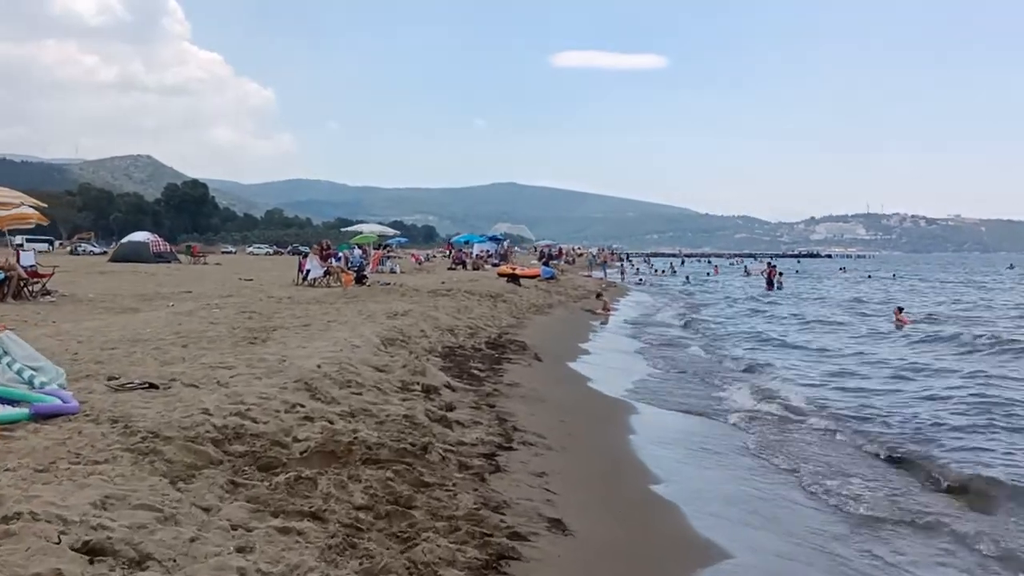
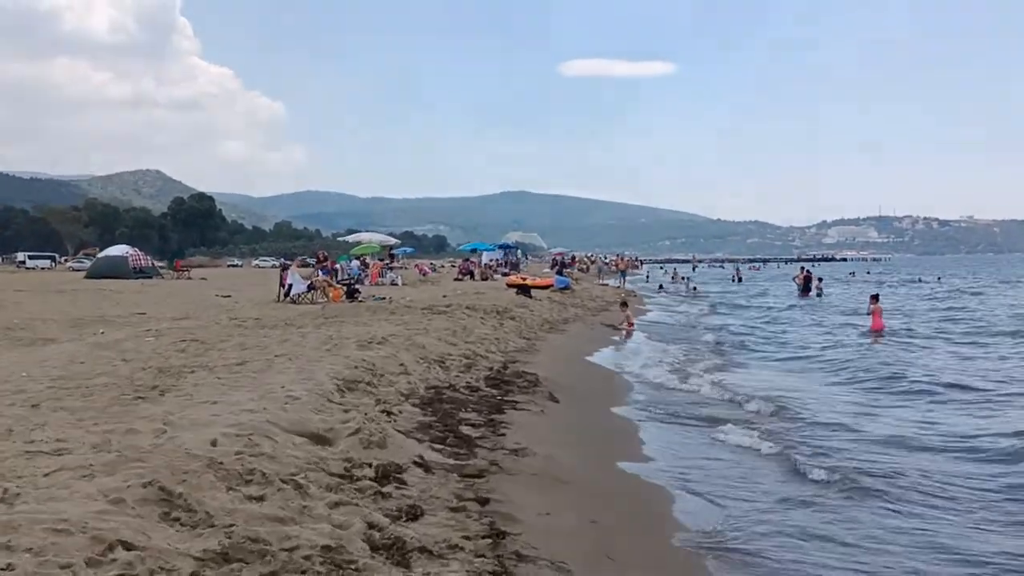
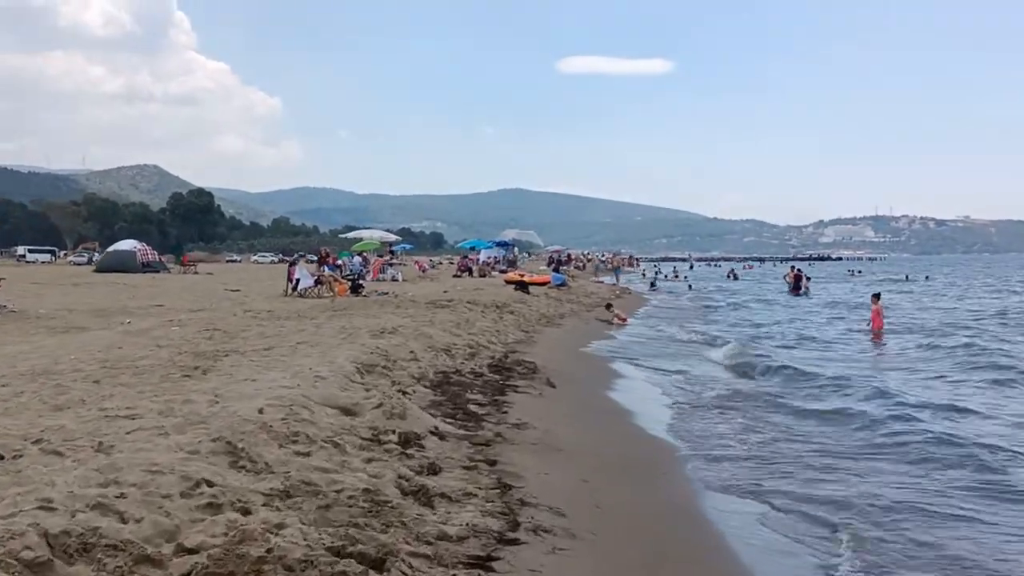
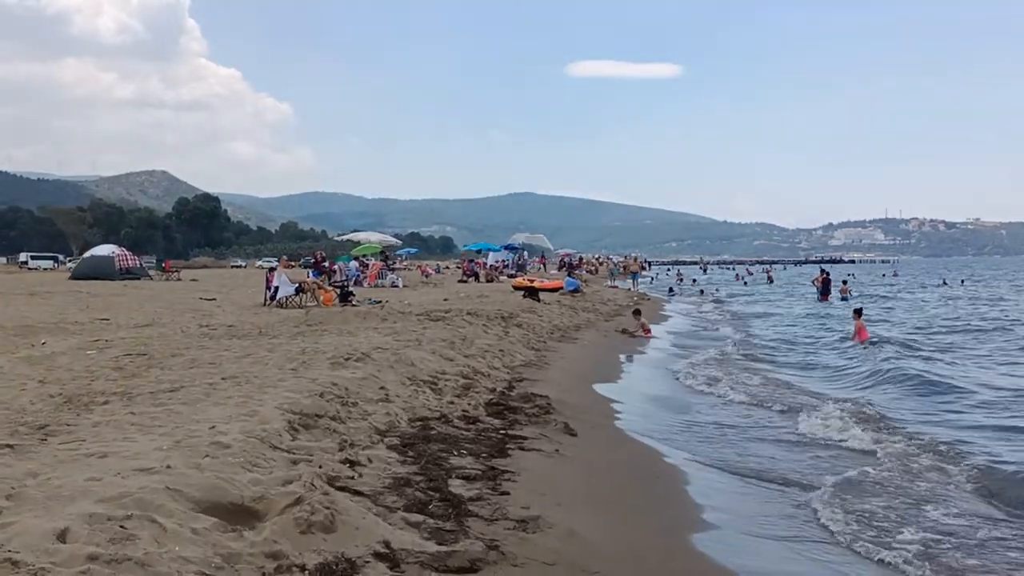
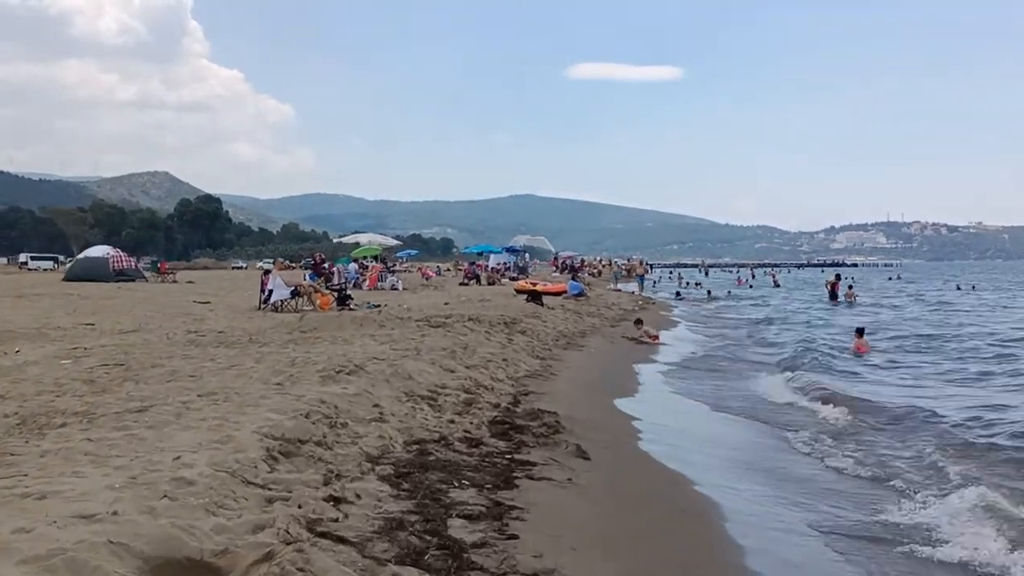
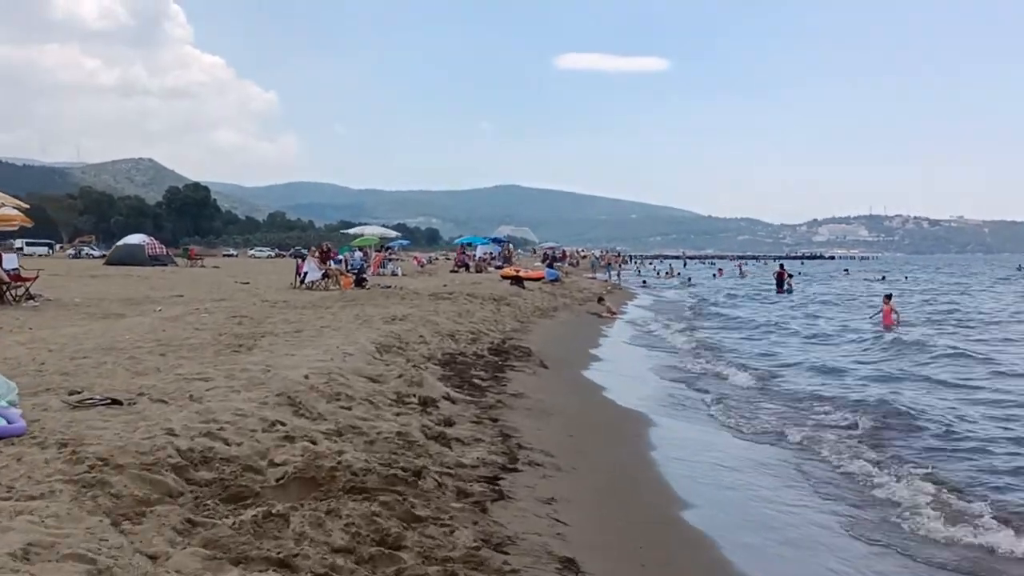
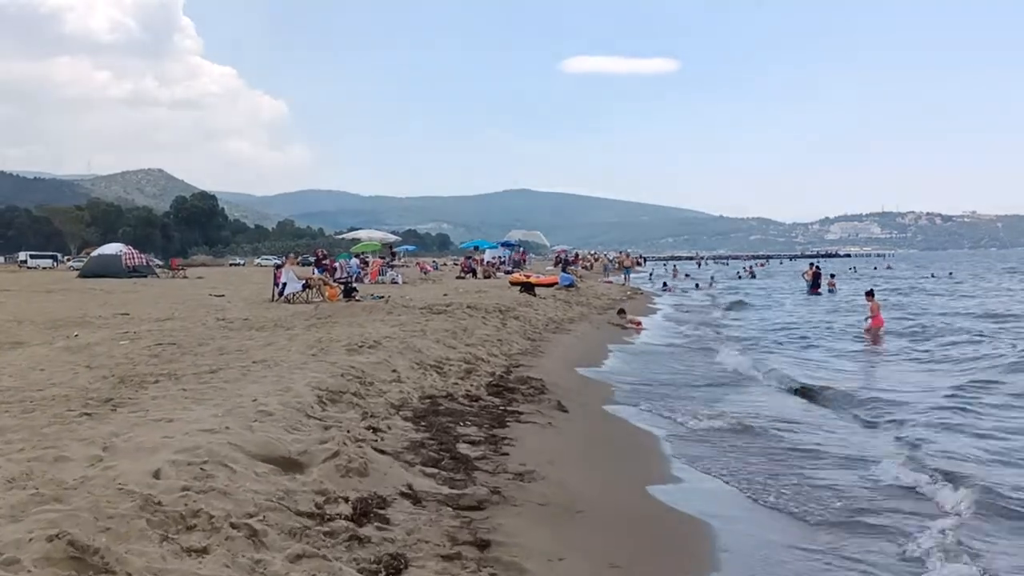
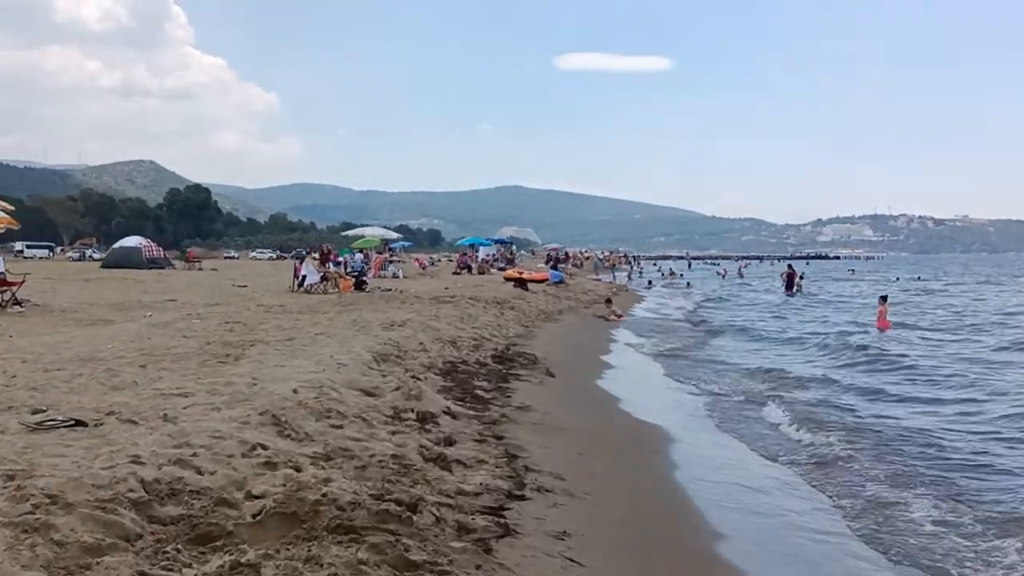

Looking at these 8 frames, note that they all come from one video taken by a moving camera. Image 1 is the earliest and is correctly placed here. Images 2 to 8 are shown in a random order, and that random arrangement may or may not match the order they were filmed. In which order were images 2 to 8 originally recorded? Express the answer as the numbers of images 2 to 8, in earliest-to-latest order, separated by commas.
6, 8, 3, 2, 7, 4, 5
